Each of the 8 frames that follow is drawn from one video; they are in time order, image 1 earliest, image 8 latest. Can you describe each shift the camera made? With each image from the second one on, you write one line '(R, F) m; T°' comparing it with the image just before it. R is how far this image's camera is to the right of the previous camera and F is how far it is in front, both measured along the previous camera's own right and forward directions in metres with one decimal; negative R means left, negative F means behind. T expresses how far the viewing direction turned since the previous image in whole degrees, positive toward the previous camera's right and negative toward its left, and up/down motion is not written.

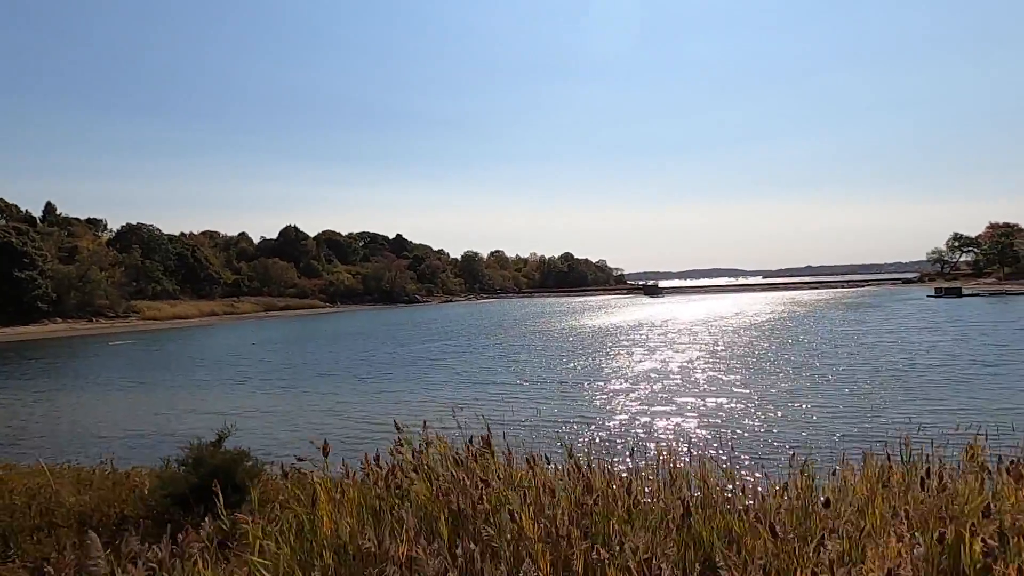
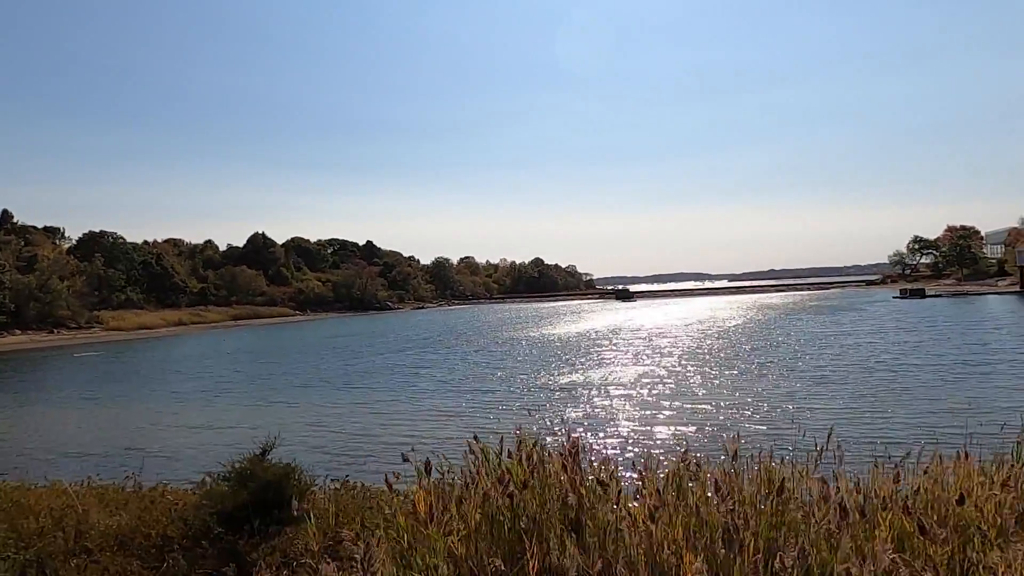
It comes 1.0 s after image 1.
(-0.9, +0.3) m; +3°
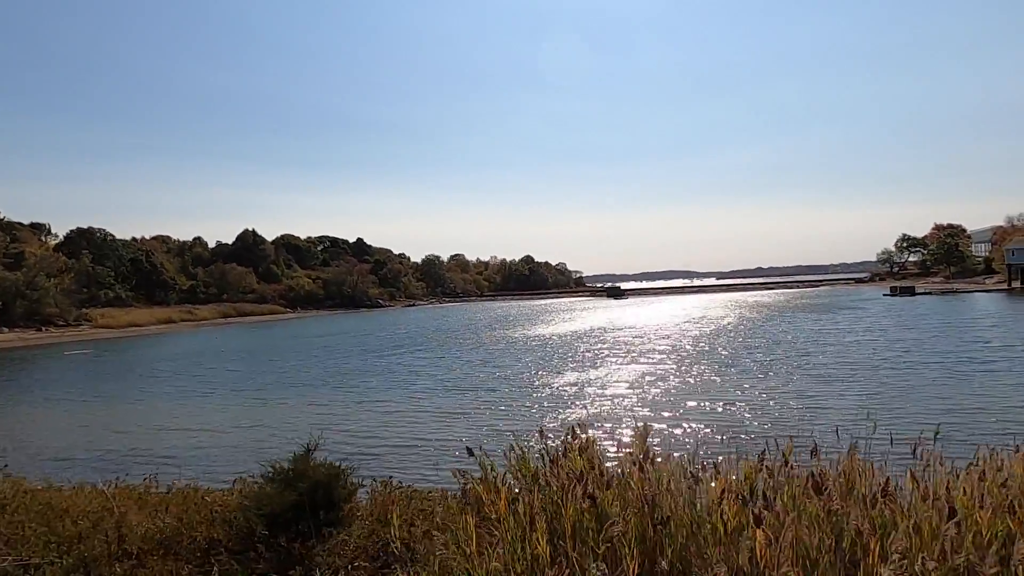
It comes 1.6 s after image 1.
(-0.6, +0.1) m; +1°
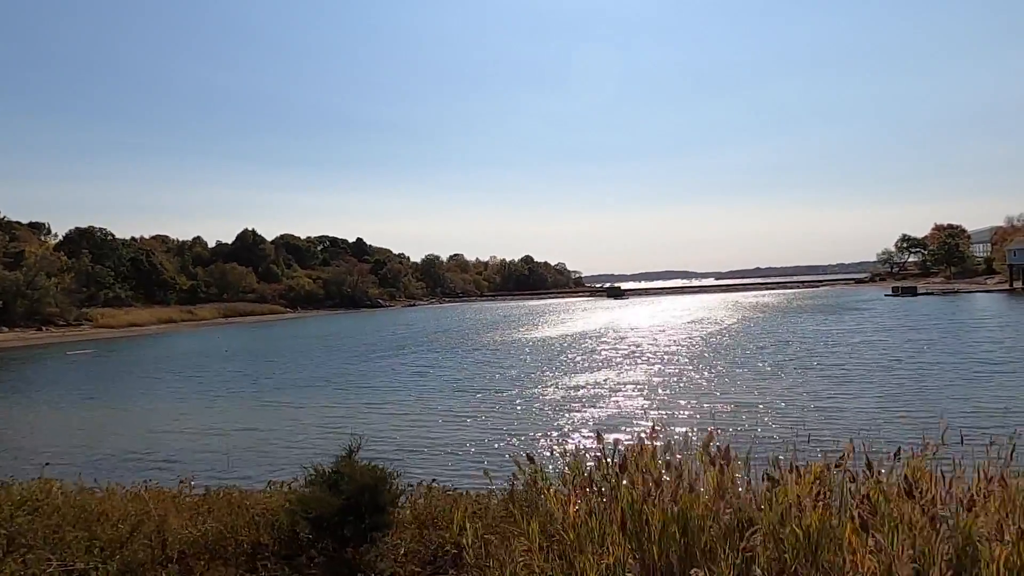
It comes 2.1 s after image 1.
(-0.5, +0.1) m; 0°
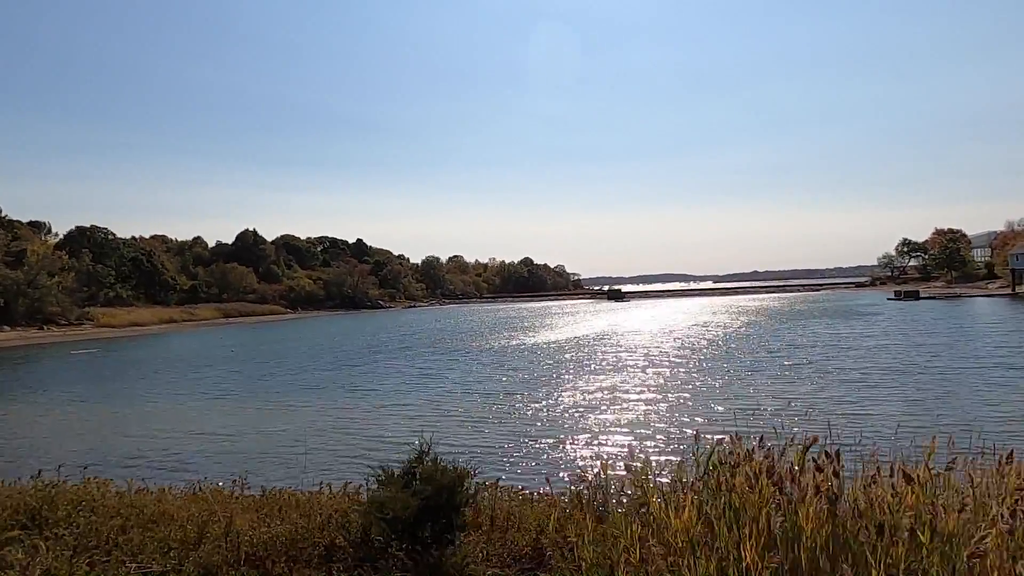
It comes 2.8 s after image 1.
(-0.7, +0.1) m; 0°
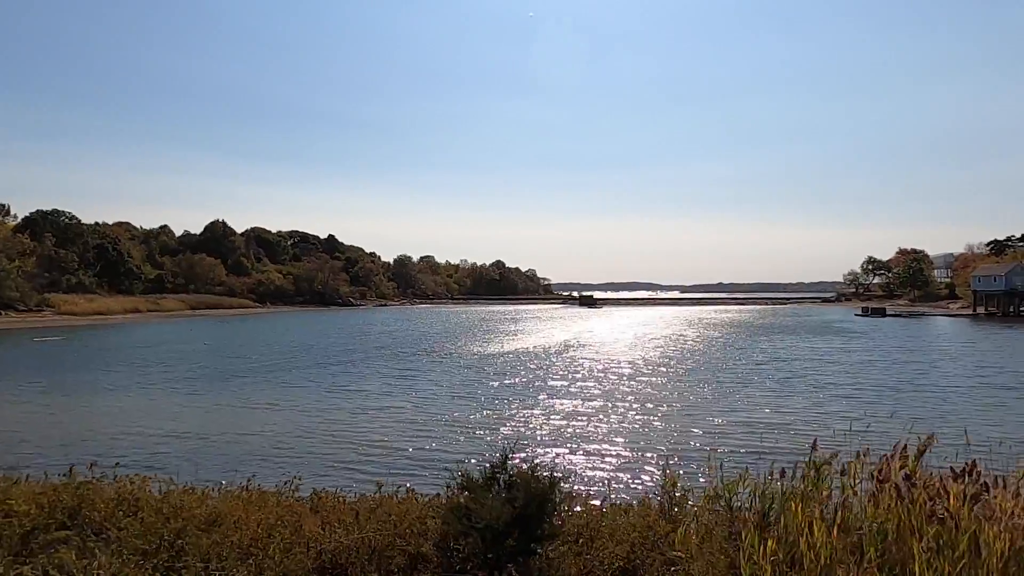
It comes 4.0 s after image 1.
(-1.1, +0.3) m; +3°
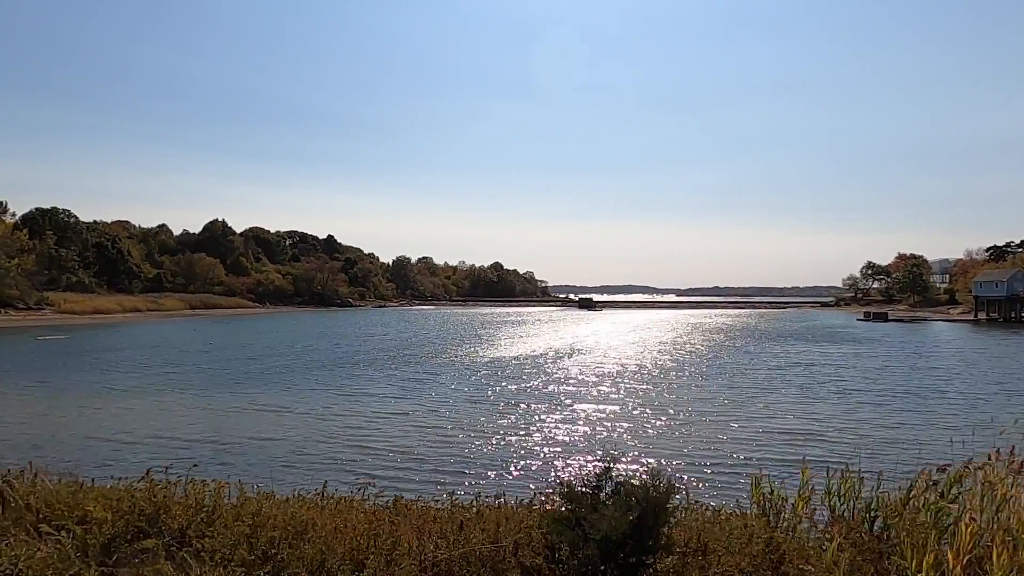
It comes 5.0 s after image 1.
(-0.9, +0.2) m; 0°
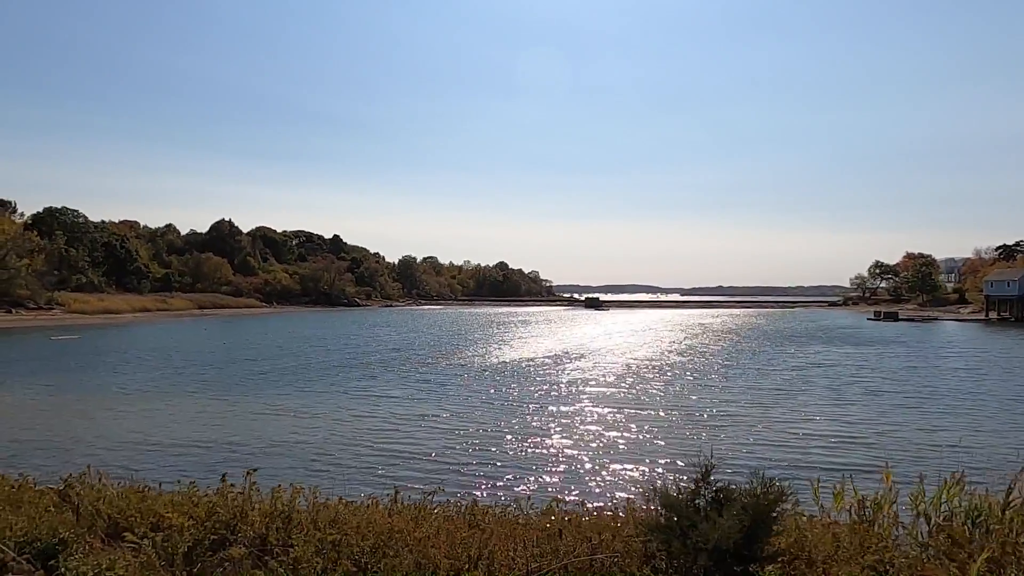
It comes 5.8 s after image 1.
(-0.7, +0.2) m; 0°
